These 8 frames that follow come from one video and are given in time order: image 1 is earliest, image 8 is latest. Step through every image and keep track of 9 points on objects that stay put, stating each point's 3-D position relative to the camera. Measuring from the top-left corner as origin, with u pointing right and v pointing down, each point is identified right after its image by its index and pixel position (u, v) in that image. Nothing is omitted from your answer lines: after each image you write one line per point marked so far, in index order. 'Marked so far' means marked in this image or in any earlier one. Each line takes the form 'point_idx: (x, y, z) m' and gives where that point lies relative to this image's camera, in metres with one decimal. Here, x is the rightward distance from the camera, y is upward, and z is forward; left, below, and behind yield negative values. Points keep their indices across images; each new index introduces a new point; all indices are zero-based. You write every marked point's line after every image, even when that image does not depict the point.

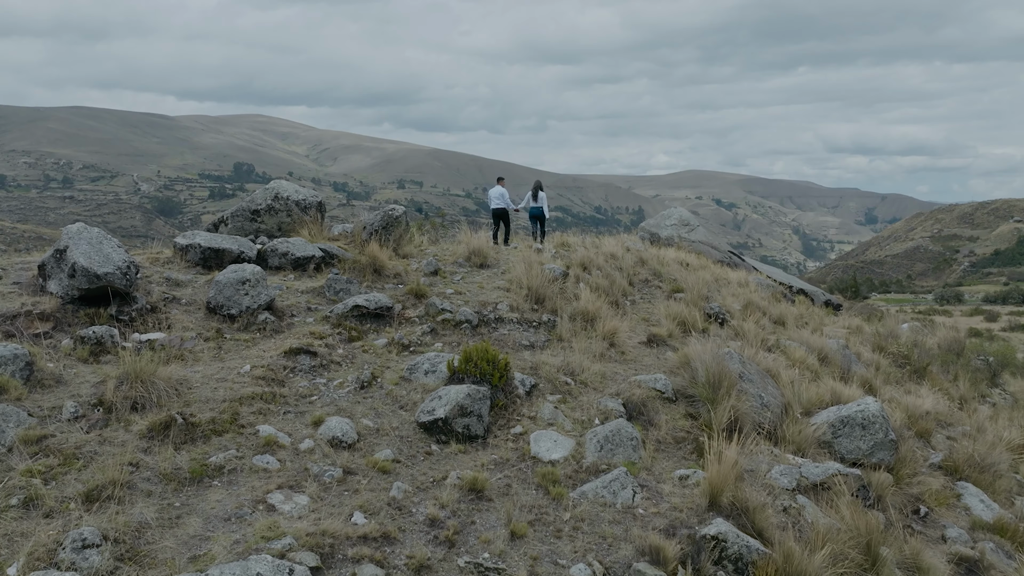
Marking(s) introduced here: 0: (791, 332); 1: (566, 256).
0: (+4.3, -0.7, +11.2) m
1: (+0.8, +0.5, +10.5) m
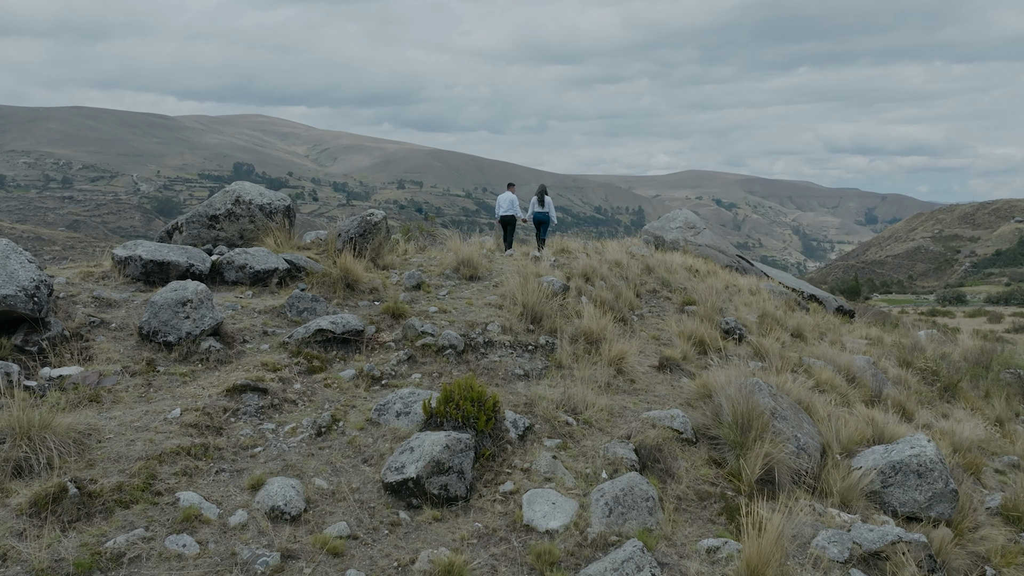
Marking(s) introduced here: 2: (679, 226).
0: (+4.3, -0.9, +10.2) m
1: (+0.7, +0.3, +9.6) m
2: (+4.7, +1.7, +19.9) m
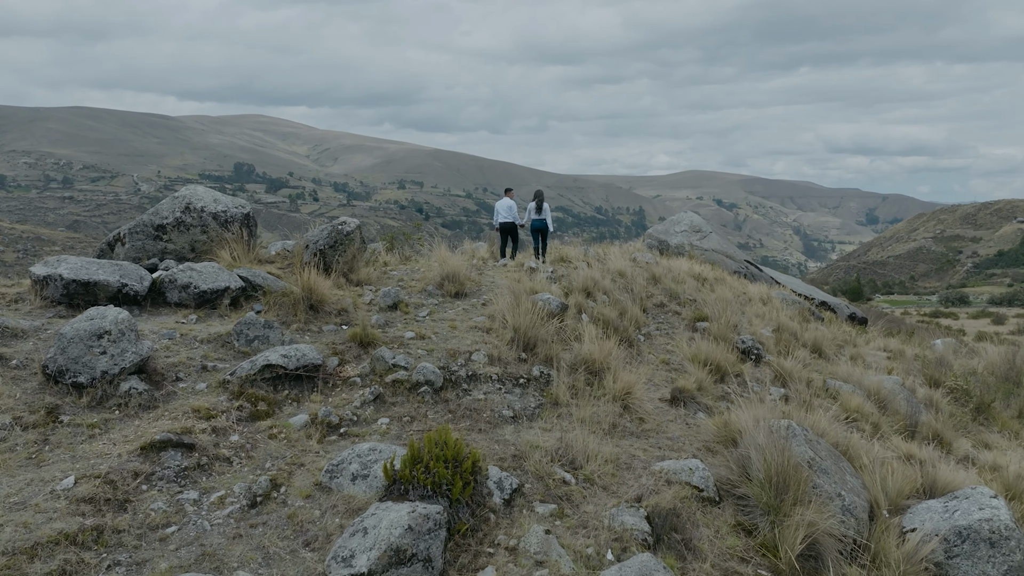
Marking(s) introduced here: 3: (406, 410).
0: (+4.2, -1.0, +9.4) m
1: (+0.6, +0.1, +8.7) m
2: (+4.6, +1.6, +19.0) m
3: (-0.7, -0.8, +4.5) m
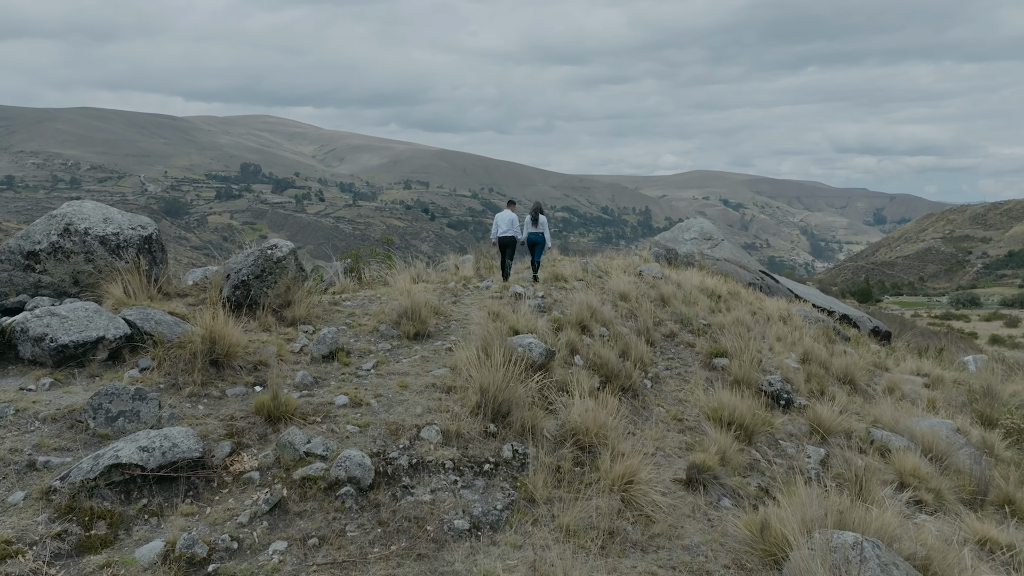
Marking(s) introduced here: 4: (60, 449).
0: (+4.0, -1.3, +8.0) m
1: (+0.4, -0.2, +7.4) m
2: (+4.5, +1.3, +17.6) m
3: (-0.9, -1.1, +3.2) m
4: (-2.1, -0.8, +3.4) m
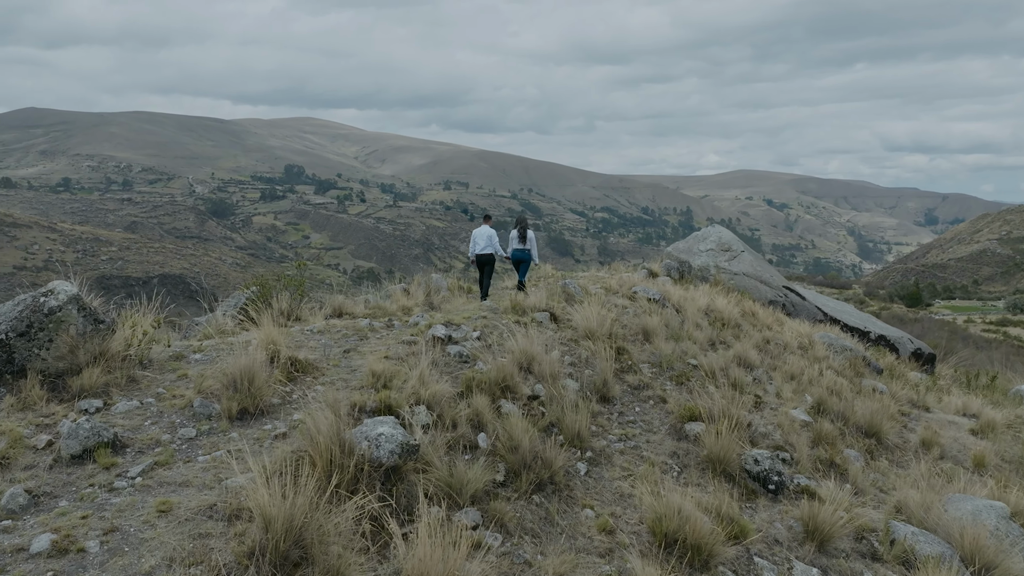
0: (+3.4, -1.7, +6.3) m
1: (-0.2, -0.5, +5.9) m
2: (+4.4, +0.9, +15.9) m
3: (-1.8, -1.4, +1.8) m
4: (-3.0, -1.1, +2.0) m
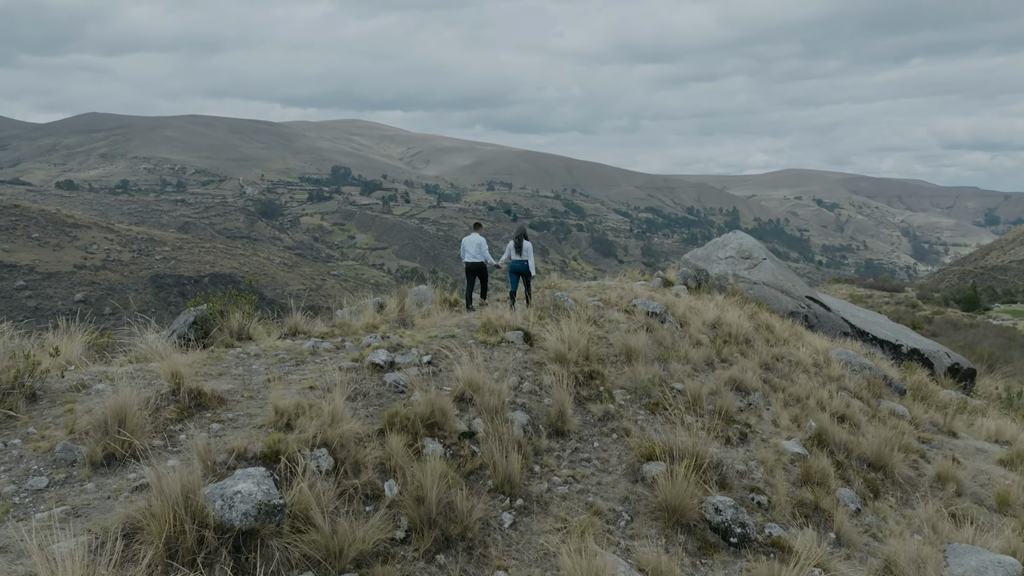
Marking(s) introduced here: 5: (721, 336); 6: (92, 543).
0: (+3.0, -1.9, +5.6) m
1: (-0.6, -0.7, +5.4) m
2: (+4.6, +0.7, +15.2) m
3: (-2.4, -1.5, +1.4) m
4: (-3.6, -1.2, +1.8) m
5: (+3.0, -0.6, +10.2) m
6: (-1.6, -0.9, +2.8) m
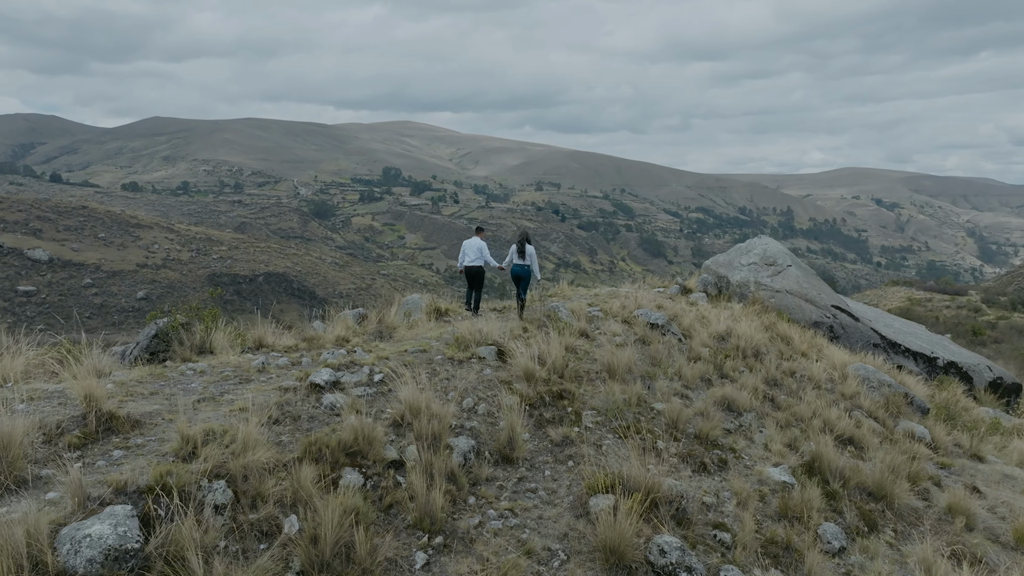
0: (+2.6, -2.0, +5.1) m
1: (-1.0, -0.8, +5.2) m
2: (+4.9, +0.5, +14.5) m
3: (-3.0, -1.7, +1.3) m
4: (-4.2, -1.3, +1.7) m
5: (+3.0, -0.8, +9.7) m
6: (-2.1, -1.1, +2.7) m
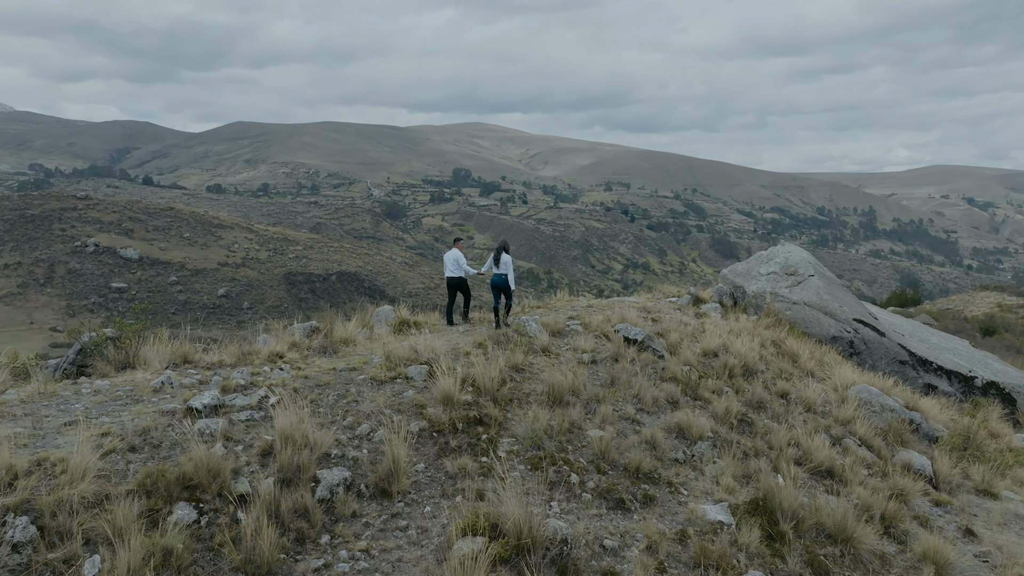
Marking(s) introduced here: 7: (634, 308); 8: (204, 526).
0: (+1.8, -2.2, +4.6) m
1: (-1.7, -0.9, +5.0) m
2: (+5.0, +0.3, +13.7) m
3: (-4.2, -1.8, +1.3) m
4: (-5.3, -1.4, +1.9) m
5: (+2.6, -1.0, +9.1) m
6: (-3.1, -1.2, +2.6) m
7: (+2.0, -0.3, +11.1) m
8: (-1.6, -1.3, +3.9) m
